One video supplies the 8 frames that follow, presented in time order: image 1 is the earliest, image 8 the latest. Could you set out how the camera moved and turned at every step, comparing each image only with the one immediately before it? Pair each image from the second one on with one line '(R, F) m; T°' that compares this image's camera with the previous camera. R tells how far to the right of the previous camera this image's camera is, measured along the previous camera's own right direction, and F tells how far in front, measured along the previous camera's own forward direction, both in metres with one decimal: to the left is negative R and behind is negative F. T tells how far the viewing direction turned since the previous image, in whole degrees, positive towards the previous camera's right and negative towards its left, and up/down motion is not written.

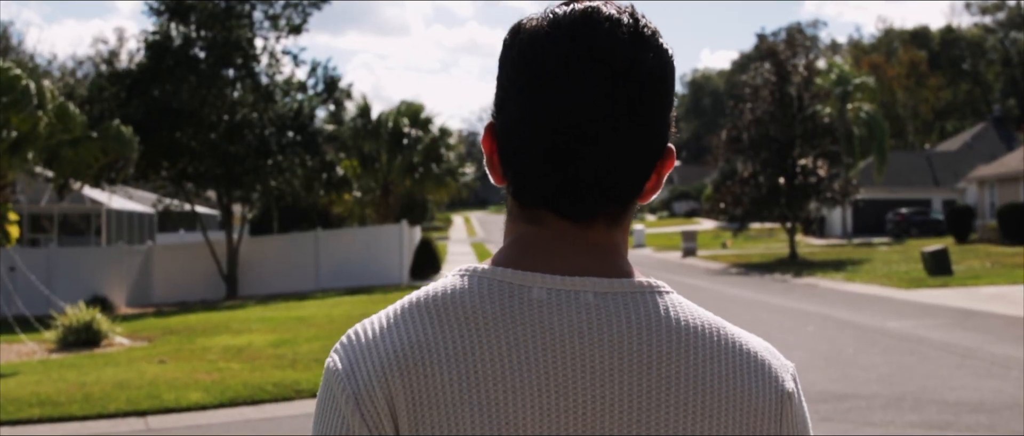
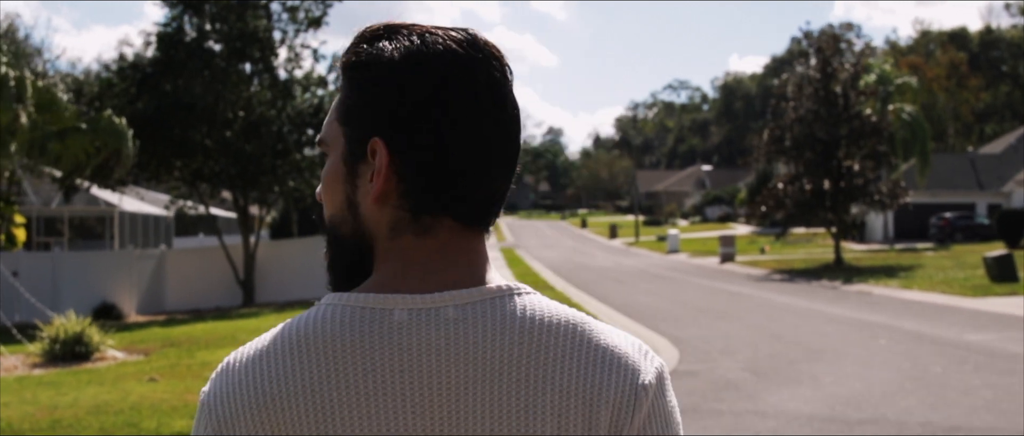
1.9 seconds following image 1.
(-0.1, +1.5) m; -1°
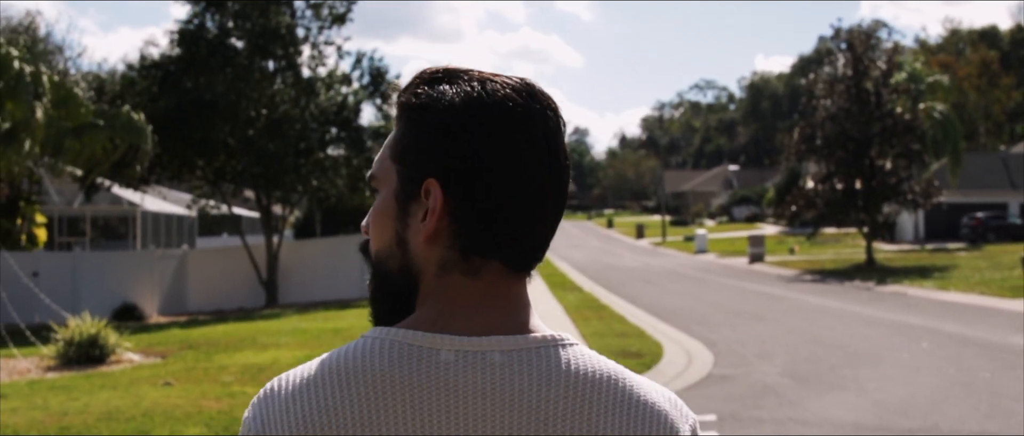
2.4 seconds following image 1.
(0.0, +0.4) m; -1°
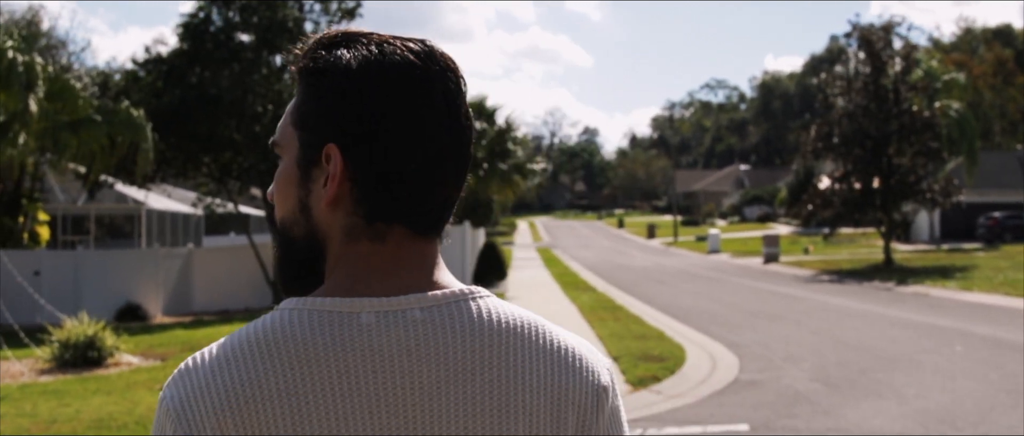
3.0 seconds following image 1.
(-0.1, +0.6) m; 0°
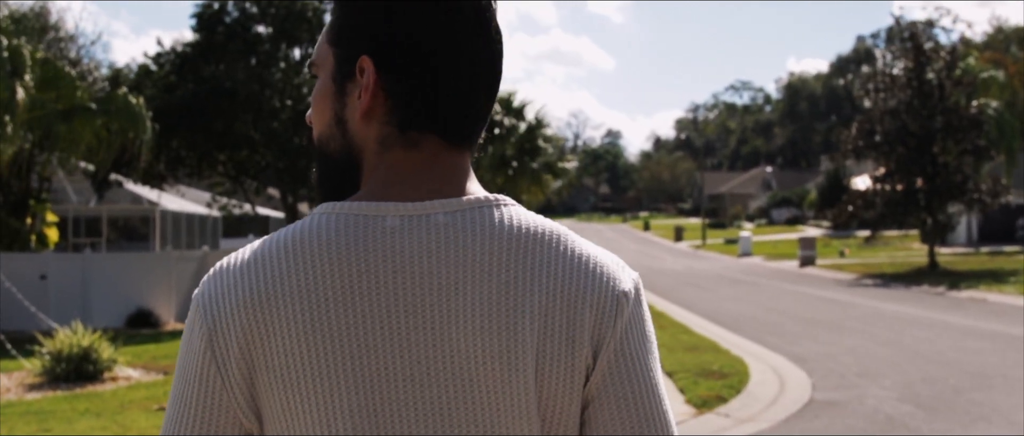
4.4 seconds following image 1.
(-0.2, +1.3) m; -1°
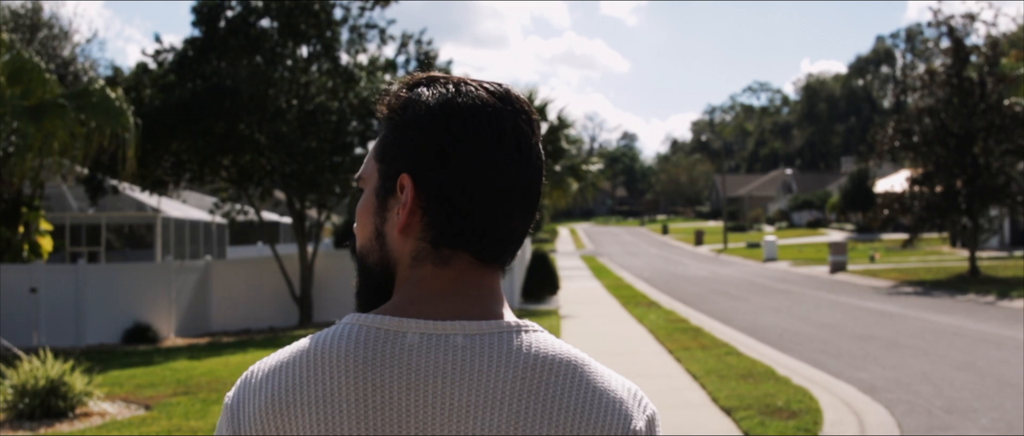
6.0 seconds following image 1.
(-0.1, +1.4) m; -1°
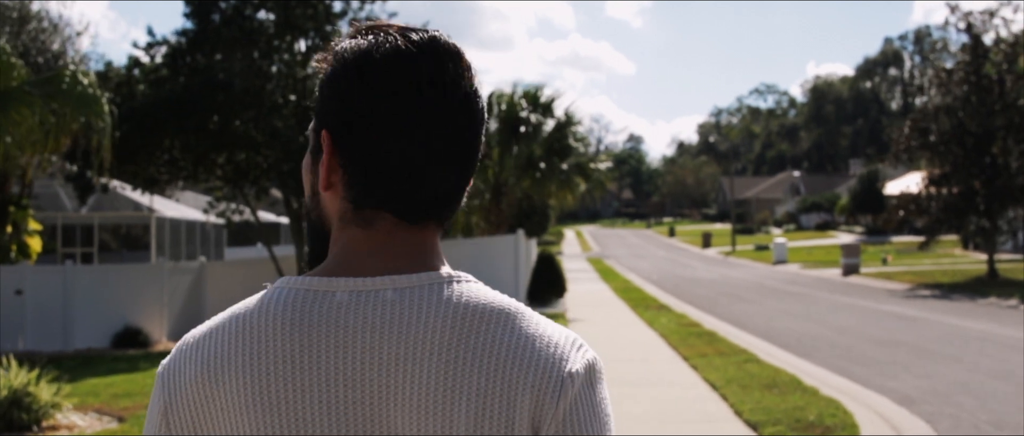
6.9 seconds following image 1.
(0.0, +0.8) m; 0°
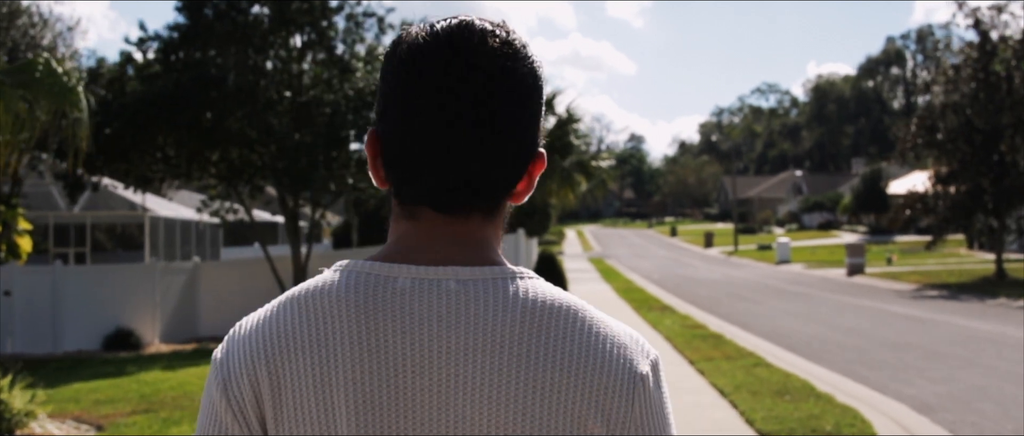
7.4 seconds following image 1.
(0.0, +0.4) m; 0°
